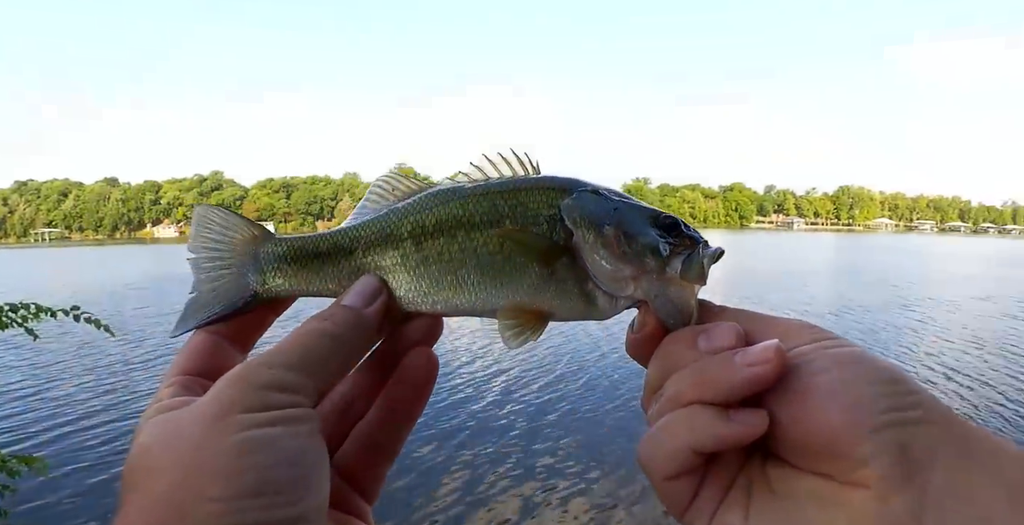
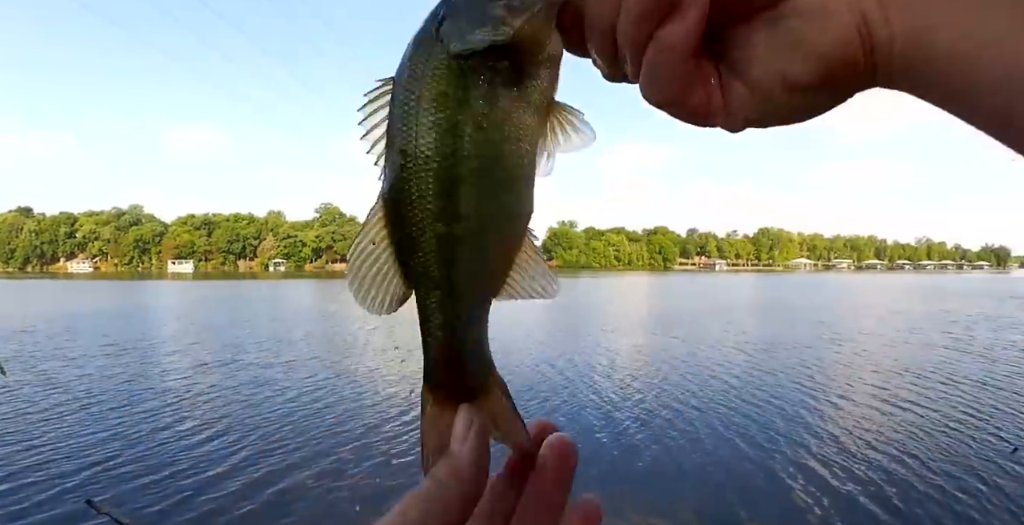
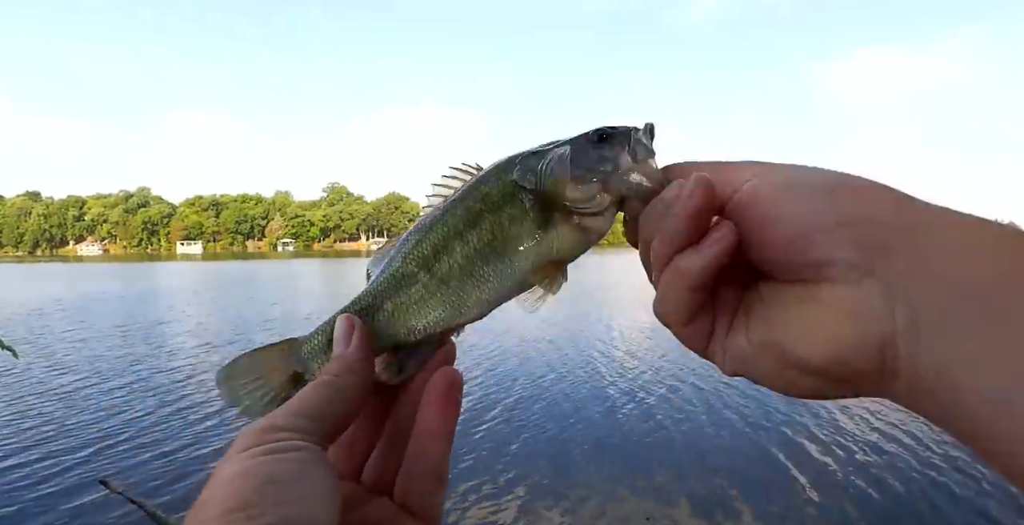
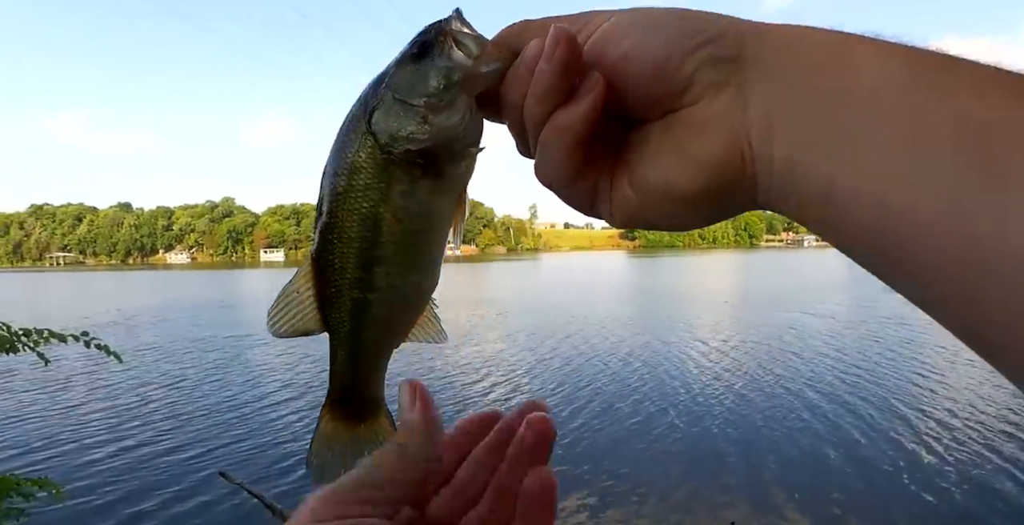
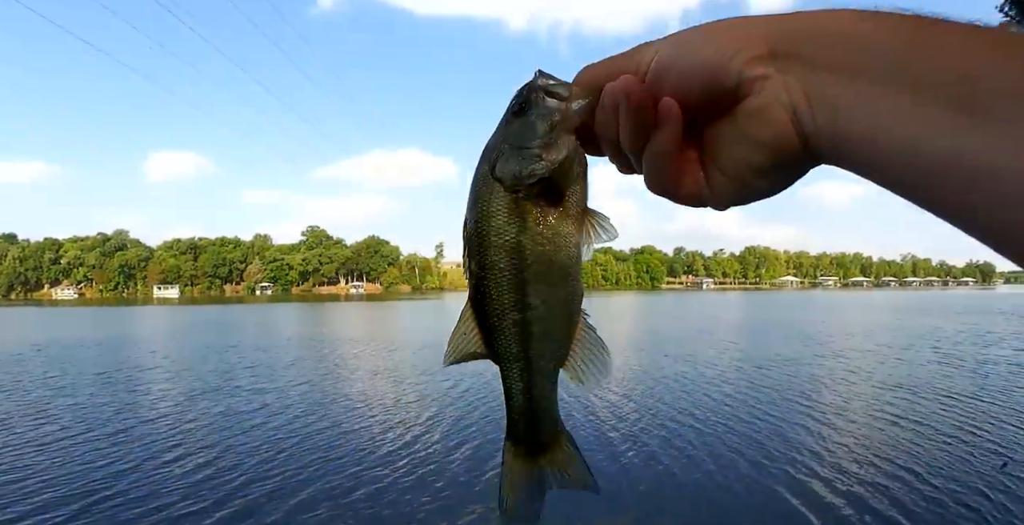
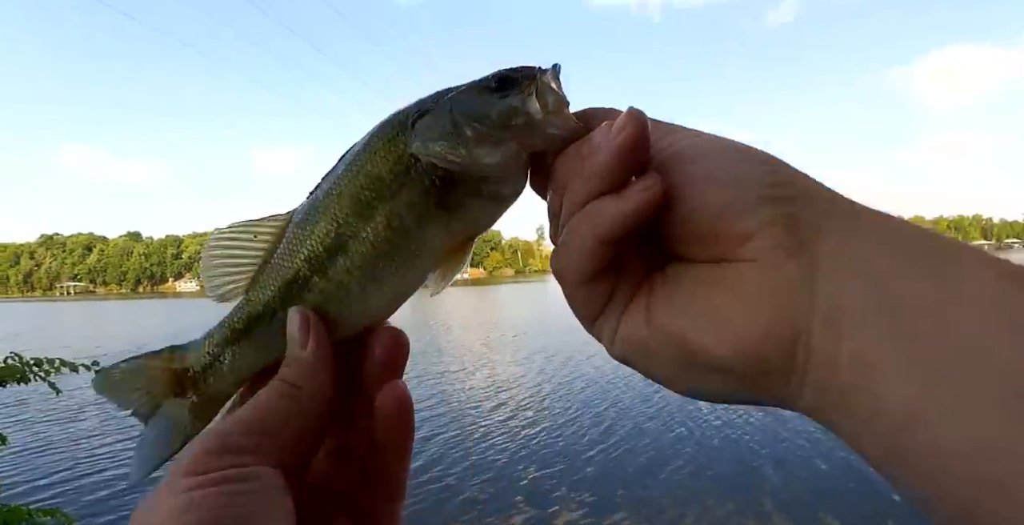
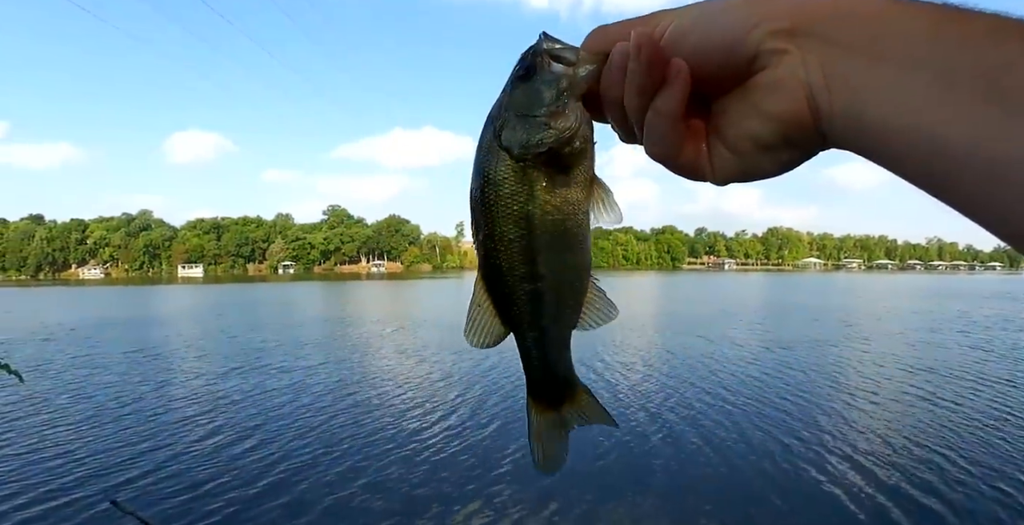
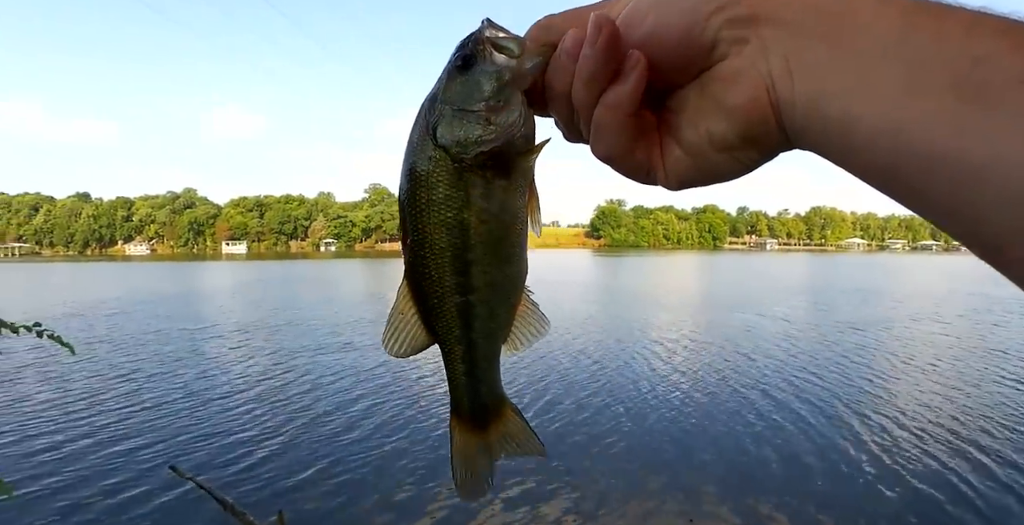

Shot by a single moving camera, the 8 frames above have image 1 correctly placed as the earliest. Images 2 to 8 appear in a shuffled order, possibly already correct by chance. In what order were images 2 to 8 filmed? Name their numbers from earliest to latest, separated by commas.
3, 2, 5, 7, 8, 4, 6
